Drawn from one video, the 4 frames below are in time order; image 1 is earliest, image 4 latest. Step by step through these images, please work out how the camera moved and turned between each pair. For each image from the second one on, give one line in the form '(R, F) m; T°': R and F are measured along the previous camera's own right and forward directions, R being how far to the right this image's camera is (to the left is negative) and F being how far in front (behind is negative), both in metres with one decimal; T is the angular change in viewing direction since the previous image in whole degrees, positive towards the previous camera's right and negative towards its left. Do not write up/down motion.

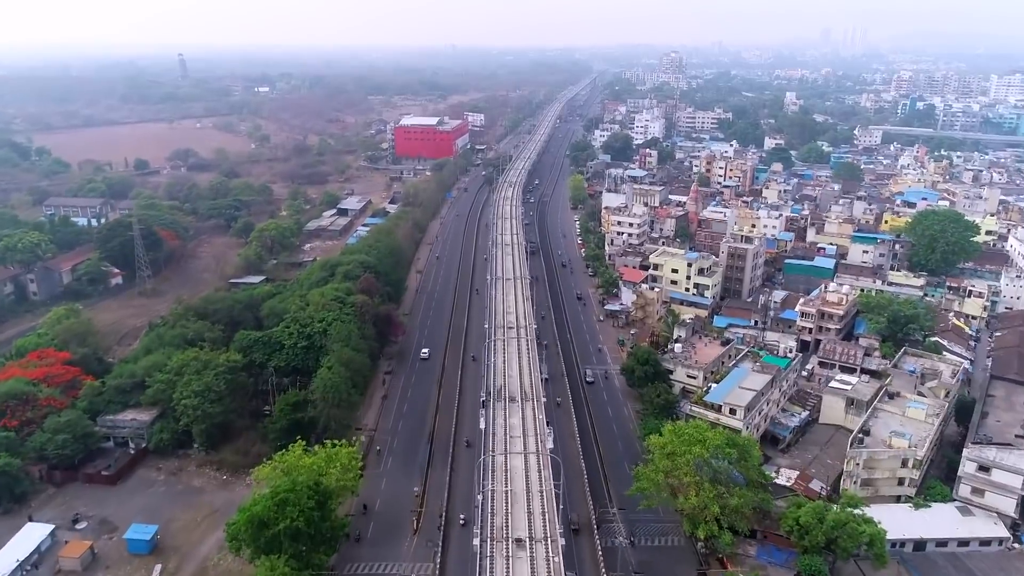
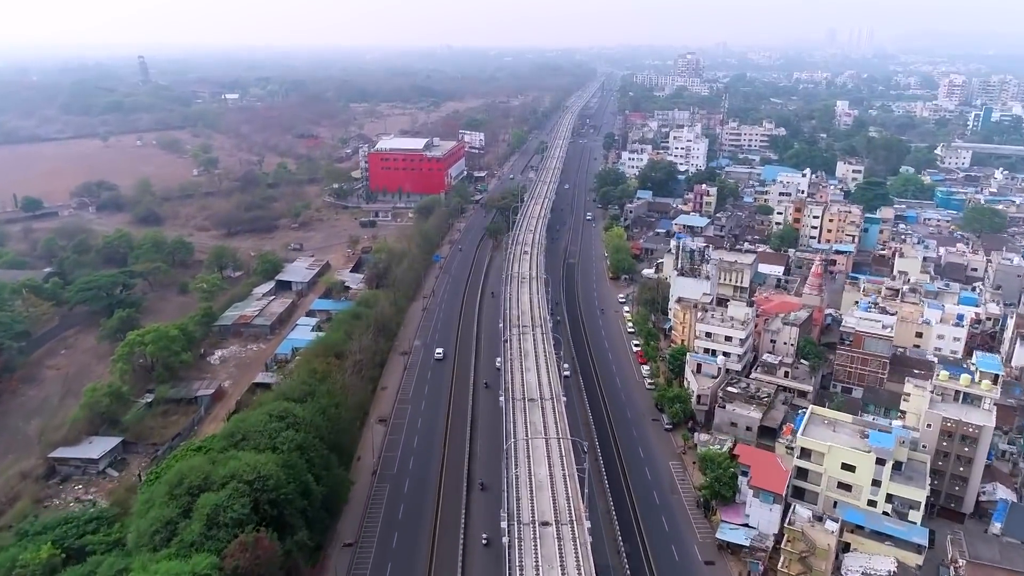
(-0.9, +15.8) m; 0°
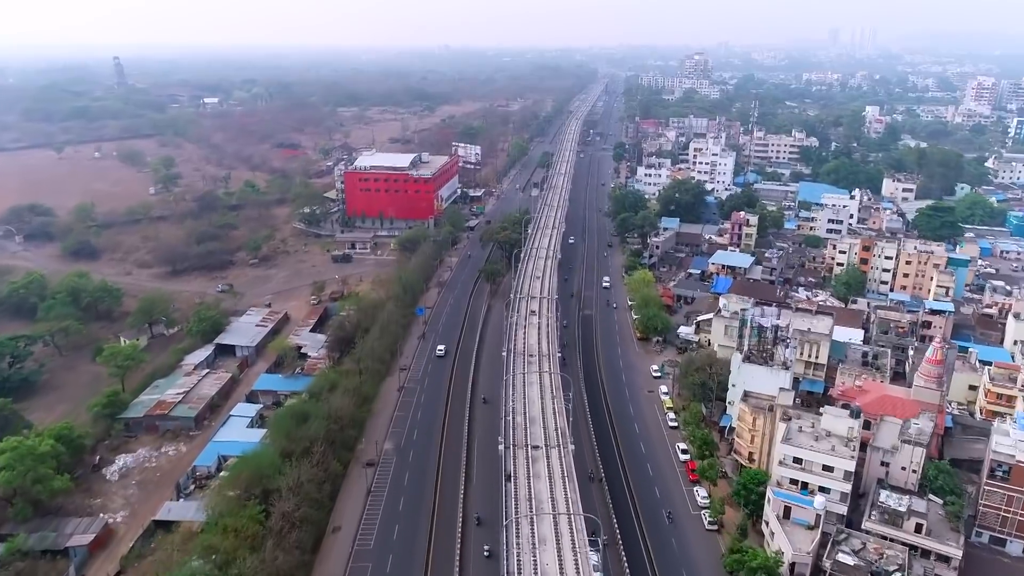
(-0.2, +7.6) m; 0°
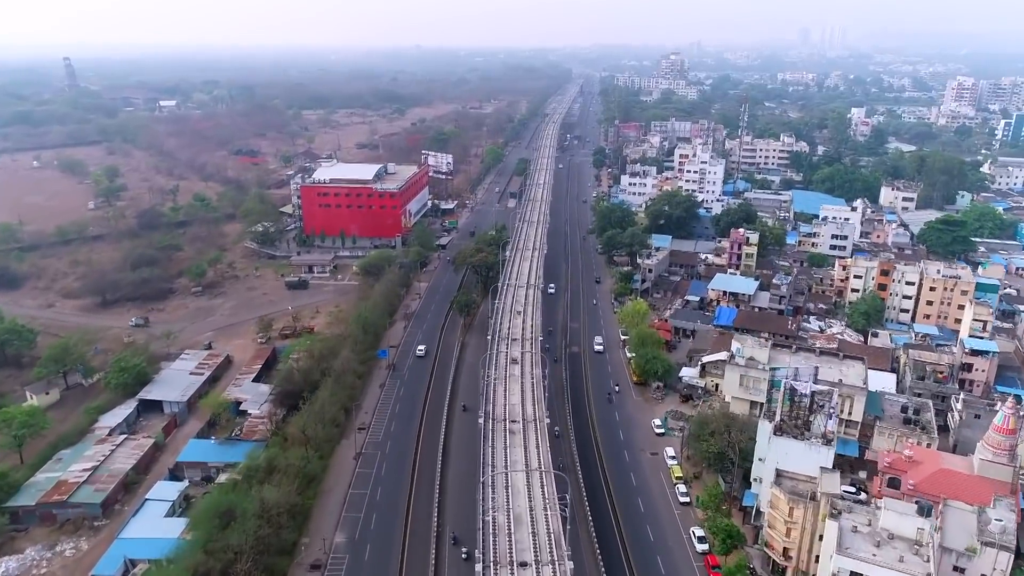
(0.0, +4.0) m; +2°
